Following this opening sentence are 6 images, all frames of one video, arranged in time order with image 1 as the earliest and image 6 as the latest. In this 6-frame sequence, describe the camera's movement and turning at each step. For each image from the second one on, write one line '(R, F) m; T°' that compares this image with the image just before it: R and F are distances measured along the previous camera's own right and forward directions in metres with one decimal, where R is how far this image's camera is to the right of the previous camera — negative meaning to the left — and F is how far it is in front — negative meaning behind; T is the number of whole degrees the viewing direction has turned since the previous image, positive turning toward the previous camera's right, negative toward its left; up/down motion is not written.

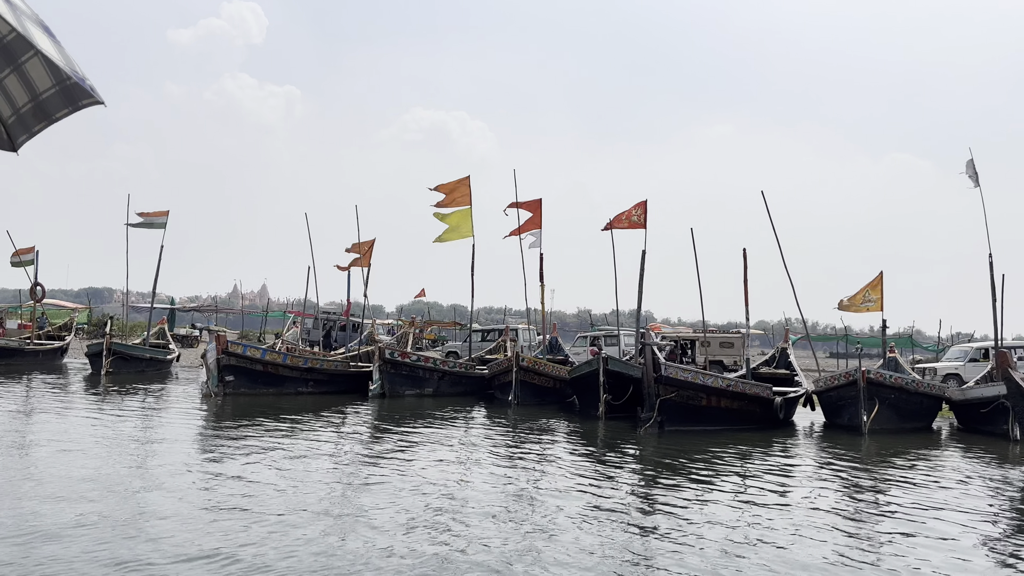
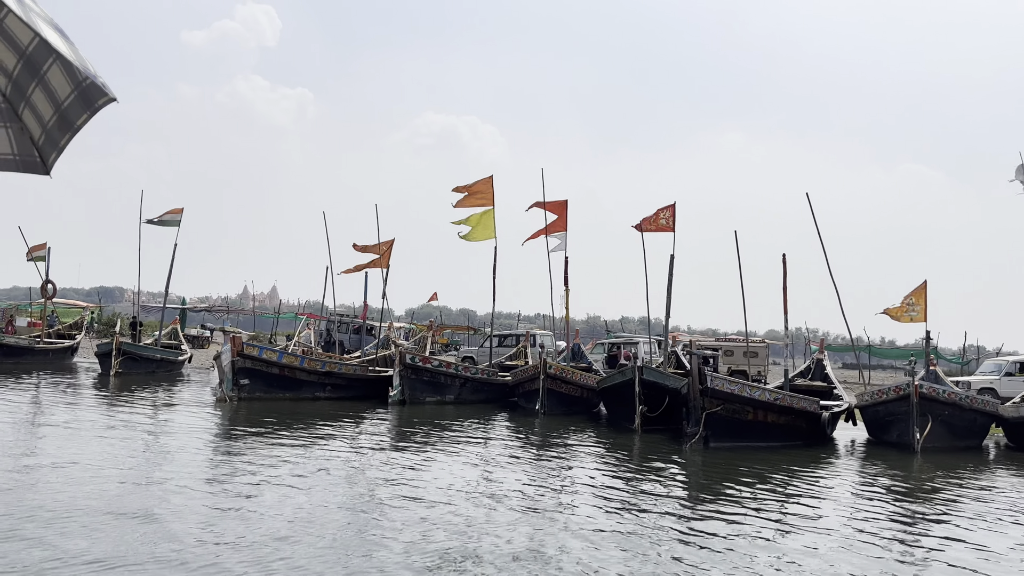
(-0.5, +0.7) m; -1°
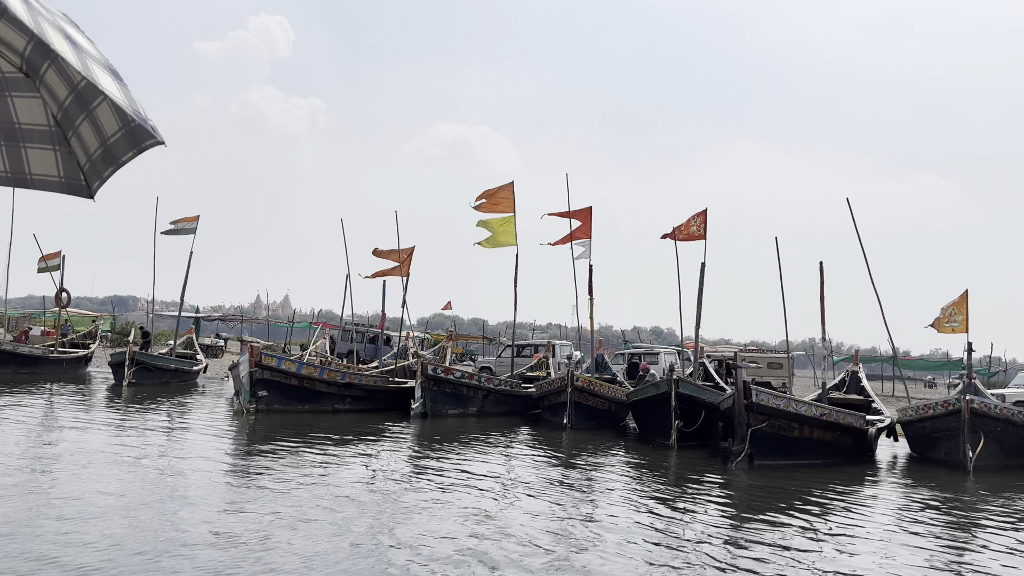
(-0.4, +0.5) m; -1°
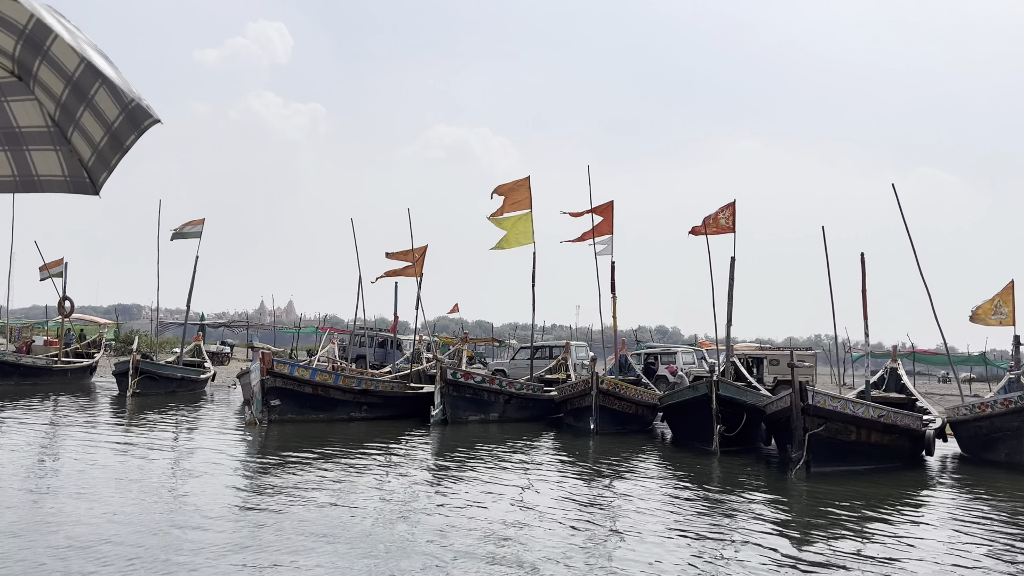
(-0.4, +0.8) m; 0°
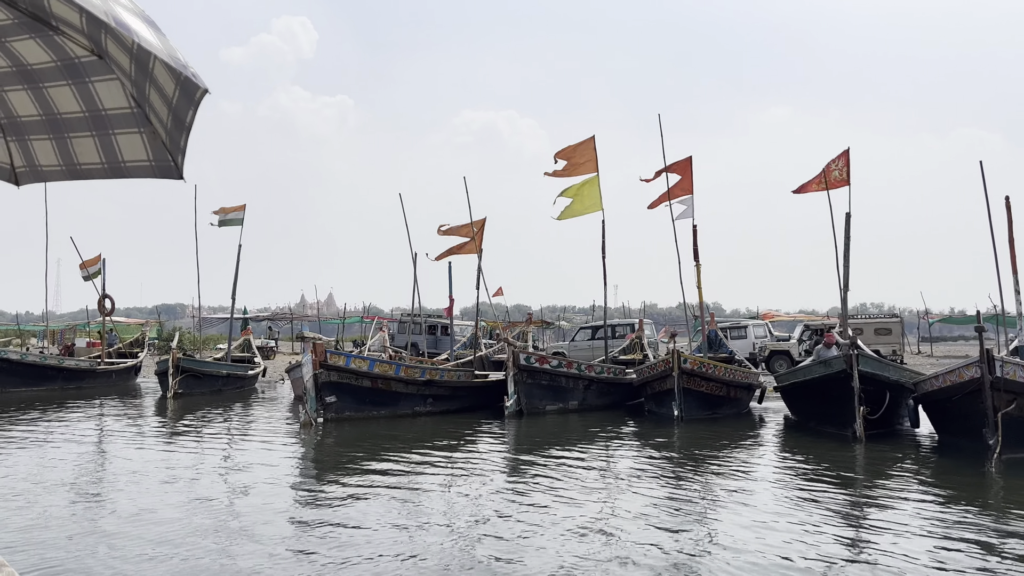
(-0.9, +1.7) m; -3°
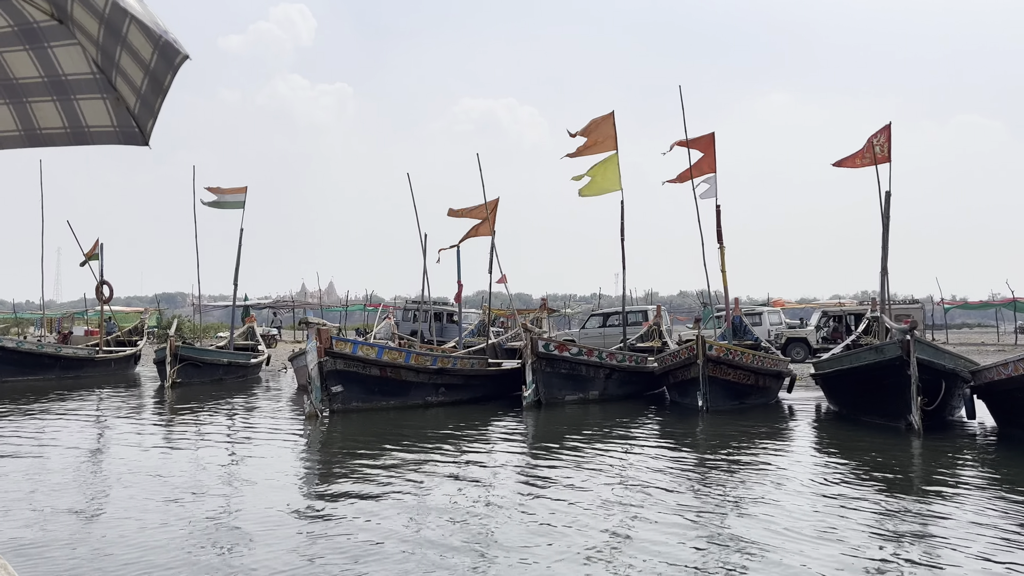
(-0.3, +0.8) m; 0°
